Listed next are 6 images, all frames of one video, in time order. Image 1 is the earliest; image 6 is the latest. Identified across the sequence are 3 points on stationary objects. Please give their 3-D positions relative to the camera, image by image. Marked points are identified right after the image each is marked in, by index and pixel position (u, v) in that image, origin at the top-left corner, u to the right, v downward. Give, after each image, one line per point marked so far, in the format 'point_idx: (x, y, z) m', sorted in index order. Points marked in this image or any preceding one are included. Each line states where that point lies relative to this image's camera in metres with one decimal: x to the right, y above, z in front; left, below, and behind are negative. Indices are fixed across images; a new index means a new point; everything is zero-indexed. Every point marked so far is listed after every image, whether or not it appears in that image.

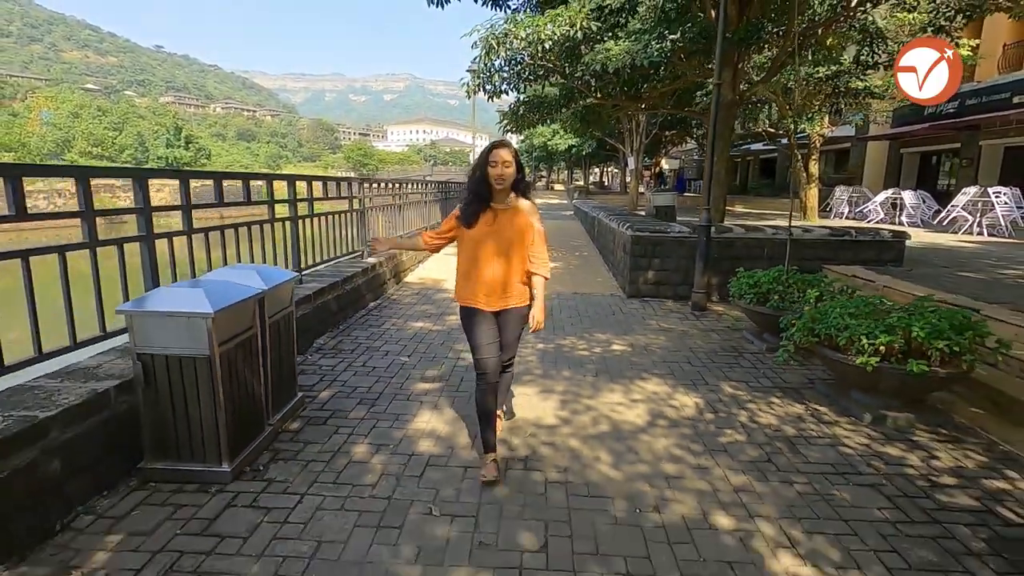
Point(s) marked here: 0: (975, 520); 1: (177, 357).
0: (+2.2, -1.1, +2.6) m
1: (-1.7, -0.3, +2.7) m
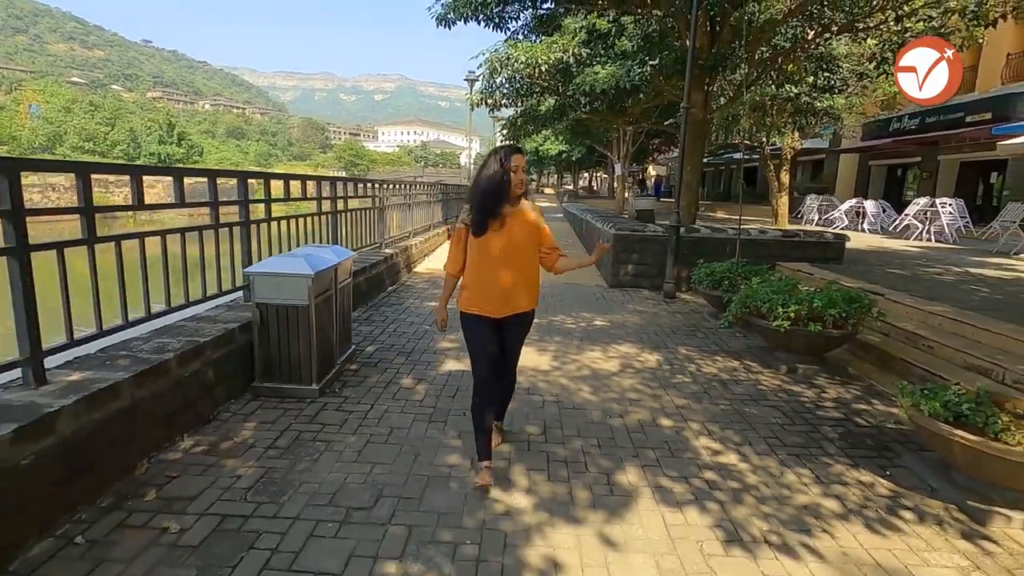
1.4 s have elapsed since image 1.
0: (+2.2, -0.9, +3.8) m
1: (-1.6, -0.1, +3.8) m
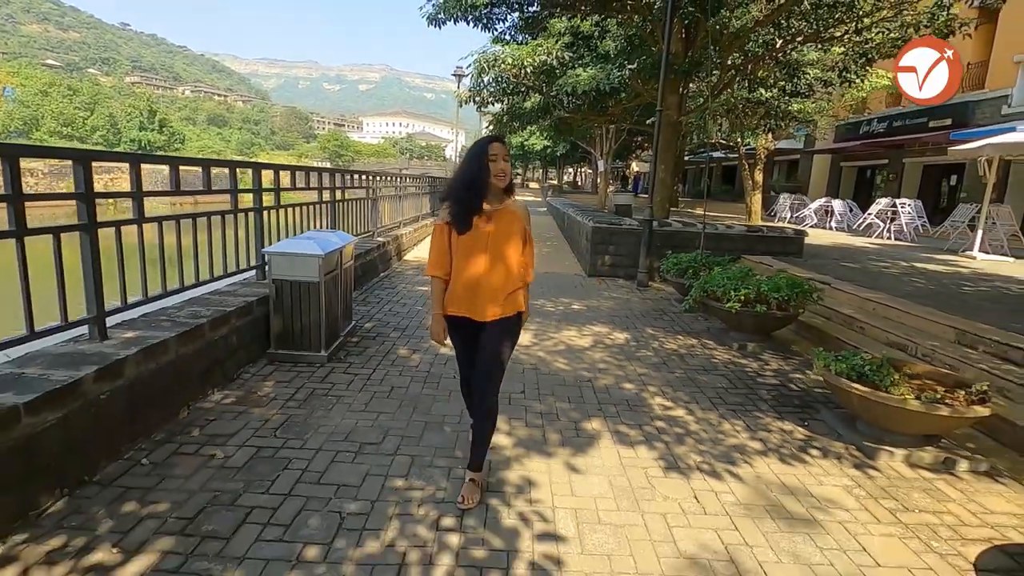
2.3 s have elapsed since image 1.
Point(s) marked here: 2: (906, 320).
0: (+2.1, -0.8, +4.4) m
1: (-1.7, 0.0, +4.4) m
2: (+3.8, -0.3, +5.2) m
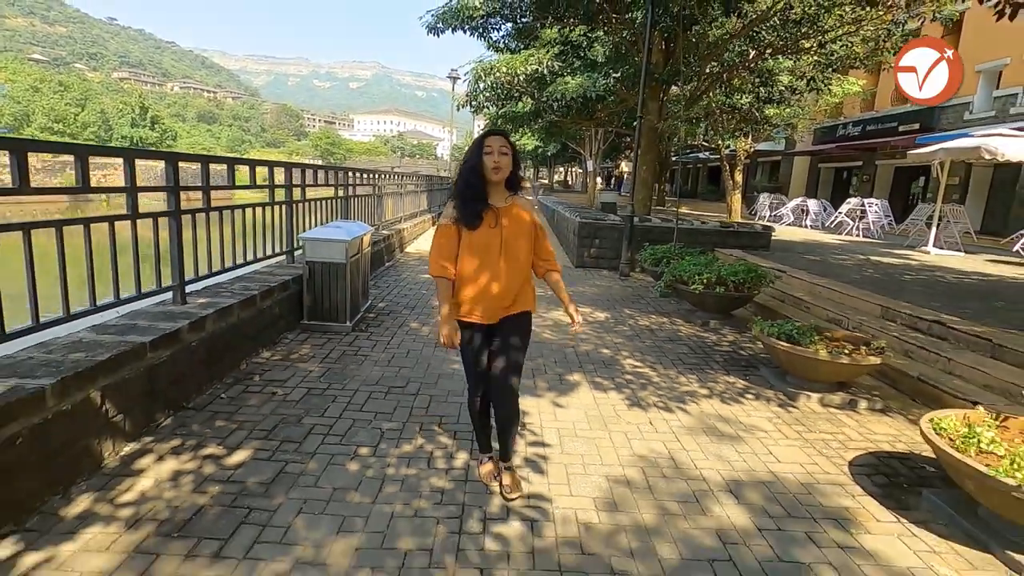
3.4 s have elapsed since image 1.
0: (+2.1, -0.6, +5.3) m
1: (-1.8, +0.2, +5.2) m
2: (+3.7, -0.1, +6.1) m
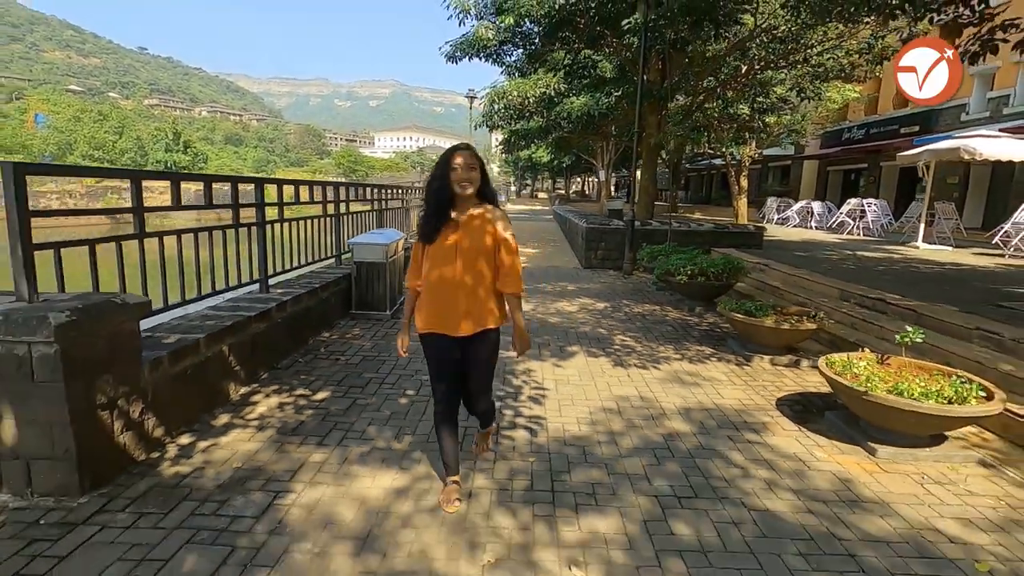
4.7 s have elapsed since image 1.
0: (+2.2, -0.5, +6.3) m
1: (-1.6, +0.3, +6.3) m
2: (+3.9, 0.0, +7.1) m
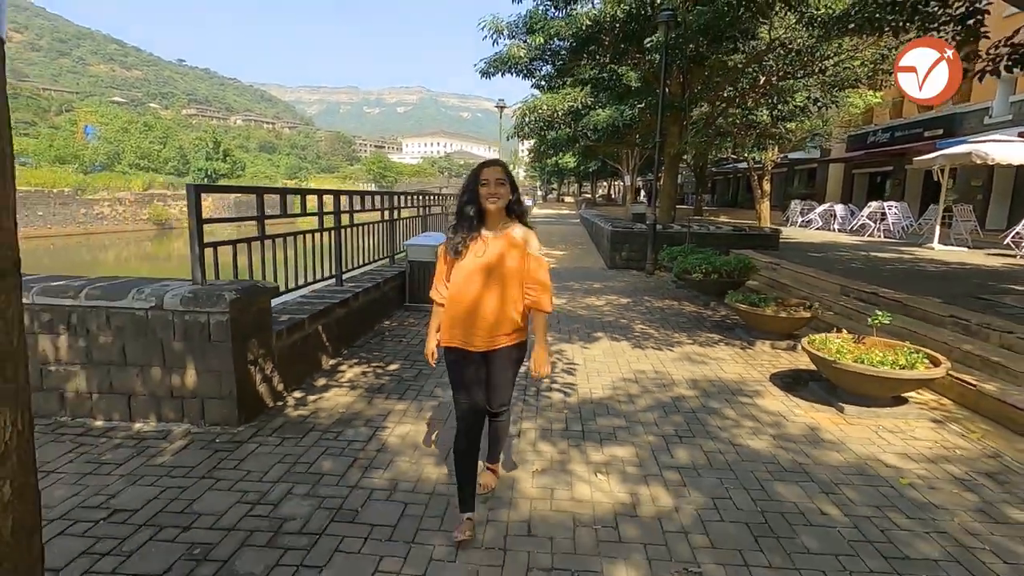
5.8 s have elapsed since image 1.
0: (+2.6, -0.4, +7.1) m
1: (-1.2, +0.3, +7.3) m
2: (+4.3, +0.1, +7.8) m
